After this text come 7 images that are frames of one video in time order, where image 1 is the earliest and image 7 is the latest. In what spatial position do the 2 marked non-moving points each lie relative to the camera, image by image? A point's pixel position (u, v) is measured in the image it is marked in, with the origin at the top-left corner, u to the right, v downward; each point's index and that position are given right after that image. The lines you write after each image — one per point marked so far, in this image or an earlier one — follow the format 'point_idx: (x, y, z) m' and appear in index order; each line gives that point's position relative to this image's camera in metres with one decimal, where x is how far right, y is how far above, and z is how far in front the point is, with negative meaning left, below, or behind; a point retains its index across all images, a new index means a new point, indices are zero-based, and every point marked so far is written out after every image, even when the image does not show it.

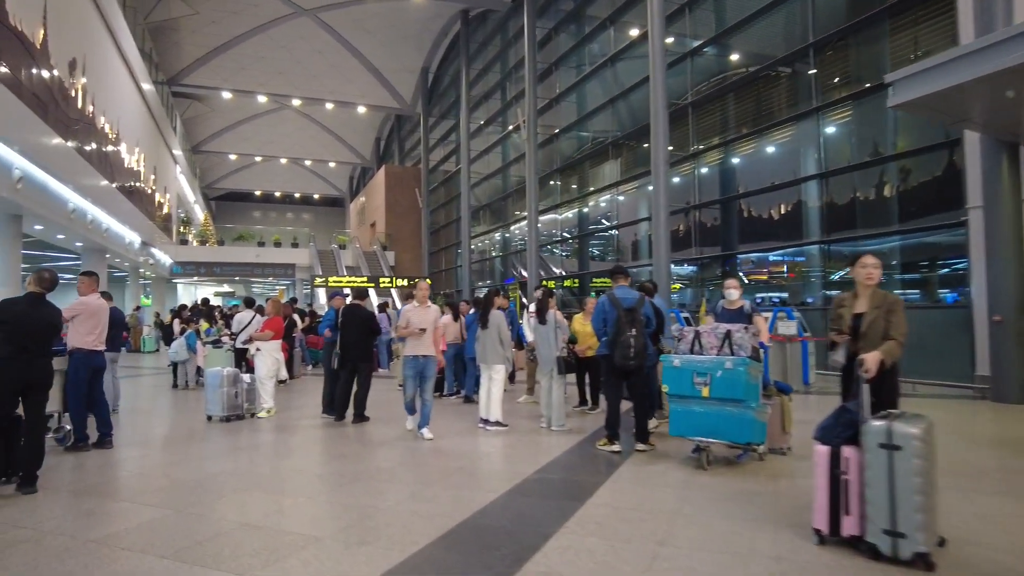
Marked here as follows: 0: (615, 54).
0: (+2.6, +6.3, +18.3) m
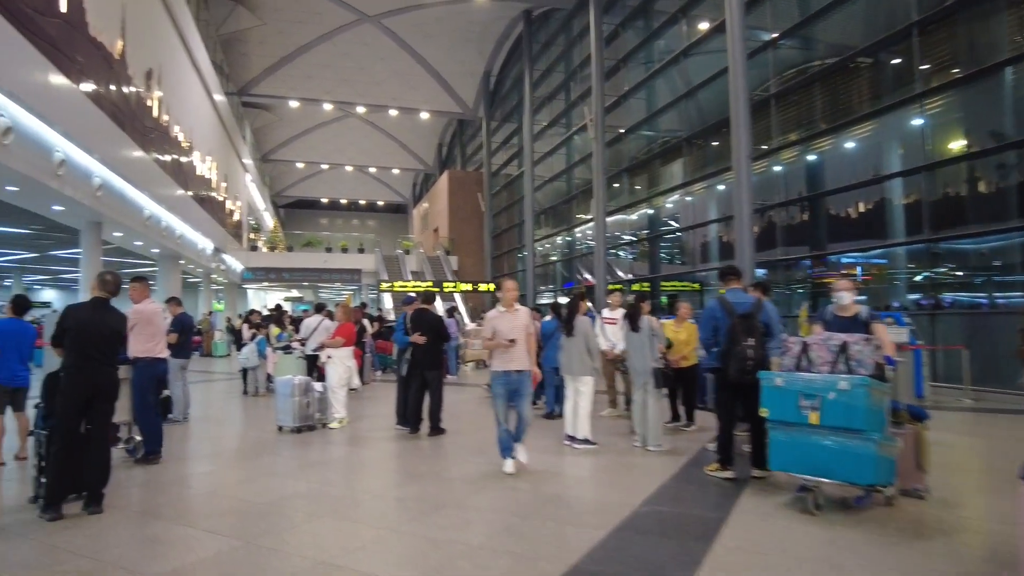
0: (+4.3, +6.2, +17.6) m
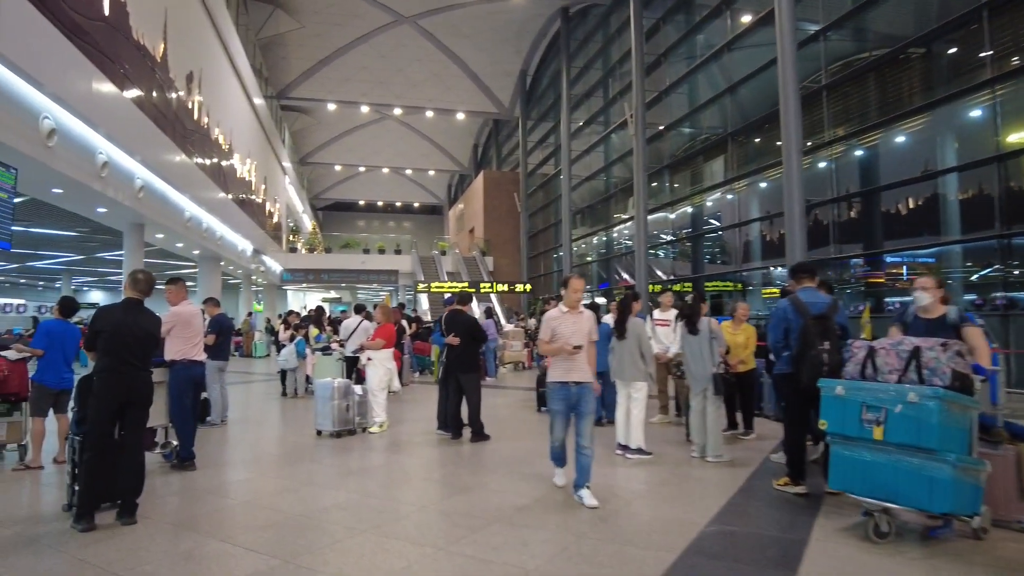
0: (+5.3, +6.2, +17.1) m
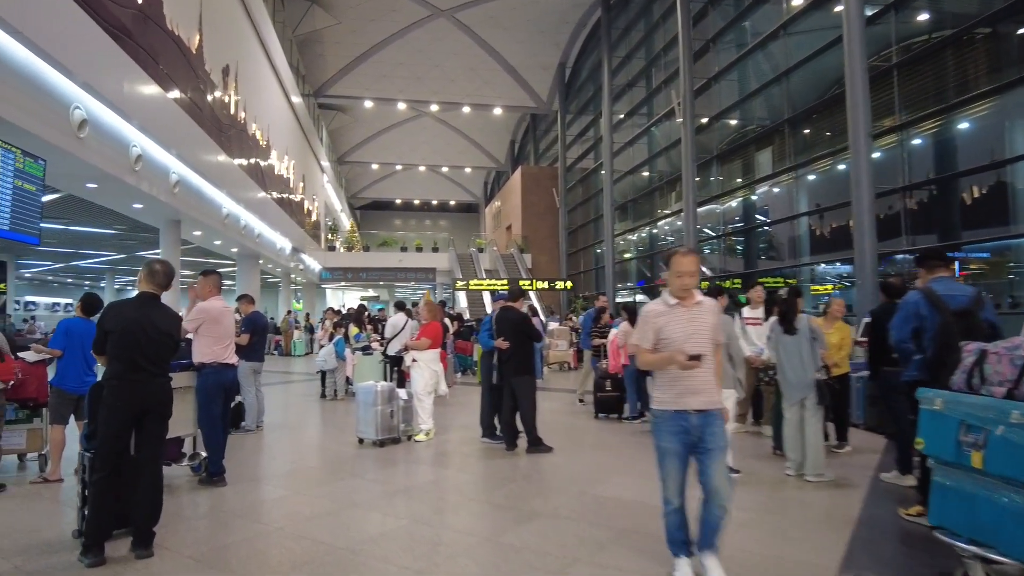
0: (+6.3, +6.3, +16.2) m
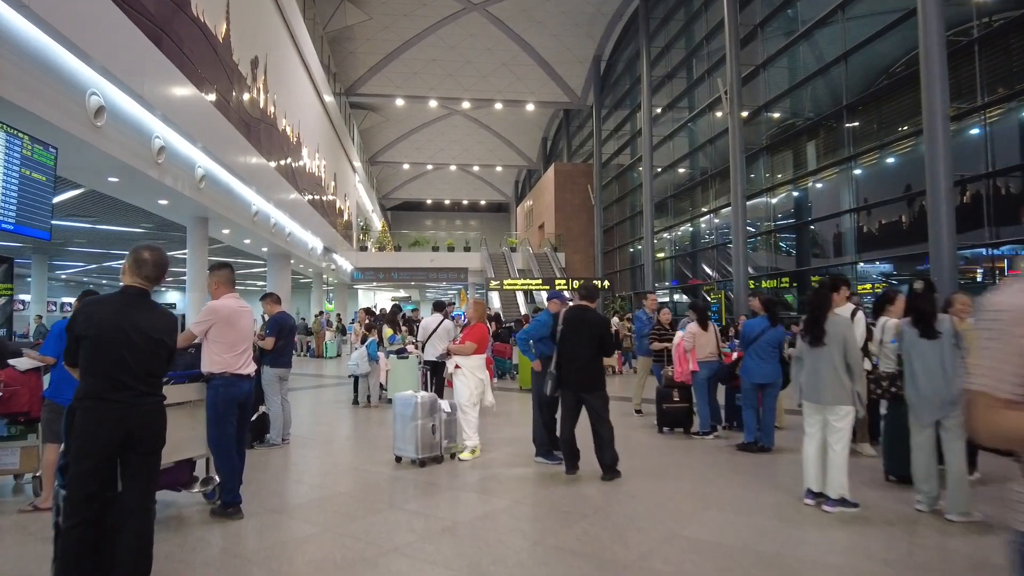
0: (+7.2, +6.3, +15.1) m
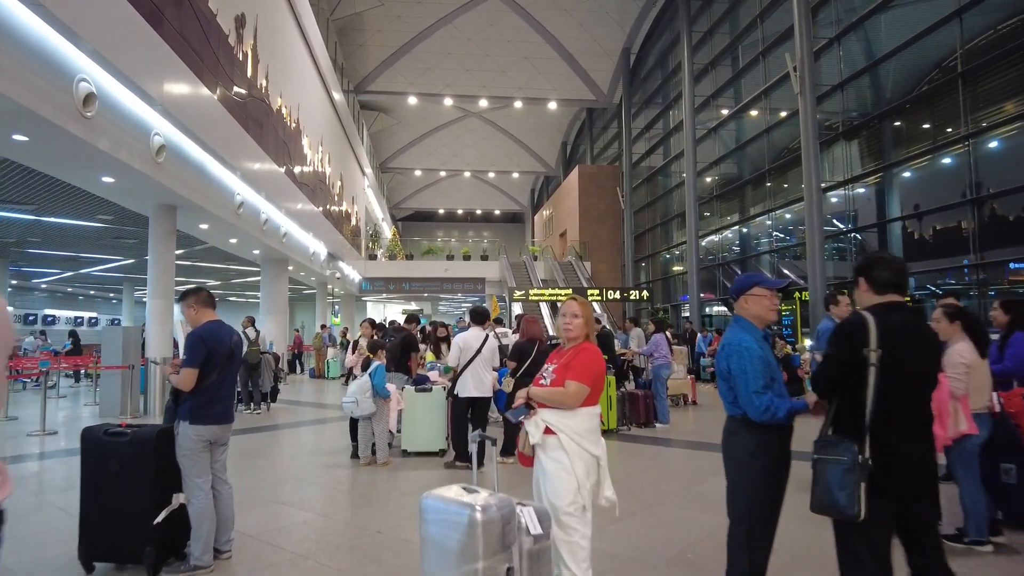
0: (+7.9, +6.1, +12.6) m
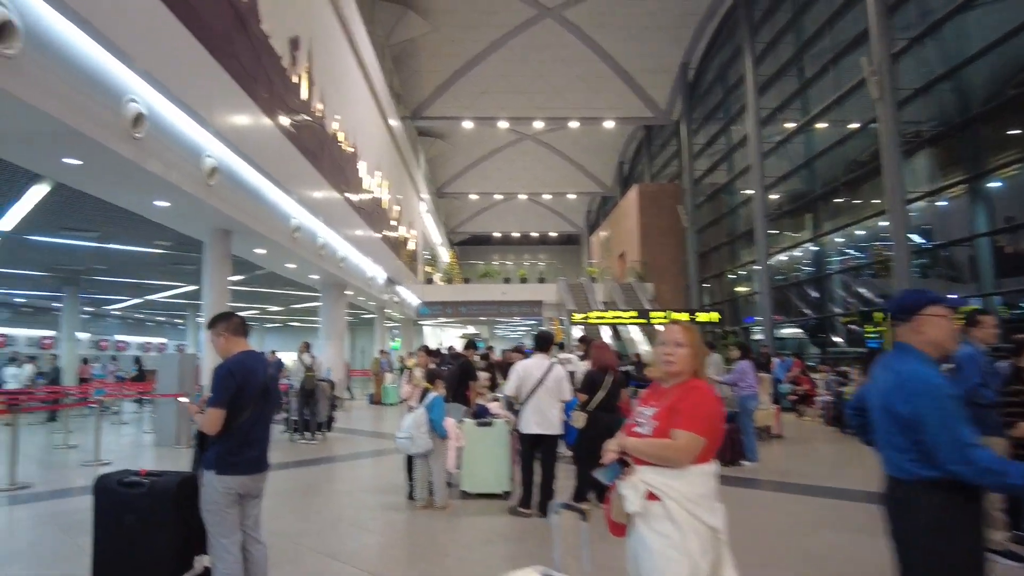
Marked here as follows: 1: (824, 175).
0: (+8.9, +5.8, +11.6) m
1: (+8.7, +3.1, +18.1) m
